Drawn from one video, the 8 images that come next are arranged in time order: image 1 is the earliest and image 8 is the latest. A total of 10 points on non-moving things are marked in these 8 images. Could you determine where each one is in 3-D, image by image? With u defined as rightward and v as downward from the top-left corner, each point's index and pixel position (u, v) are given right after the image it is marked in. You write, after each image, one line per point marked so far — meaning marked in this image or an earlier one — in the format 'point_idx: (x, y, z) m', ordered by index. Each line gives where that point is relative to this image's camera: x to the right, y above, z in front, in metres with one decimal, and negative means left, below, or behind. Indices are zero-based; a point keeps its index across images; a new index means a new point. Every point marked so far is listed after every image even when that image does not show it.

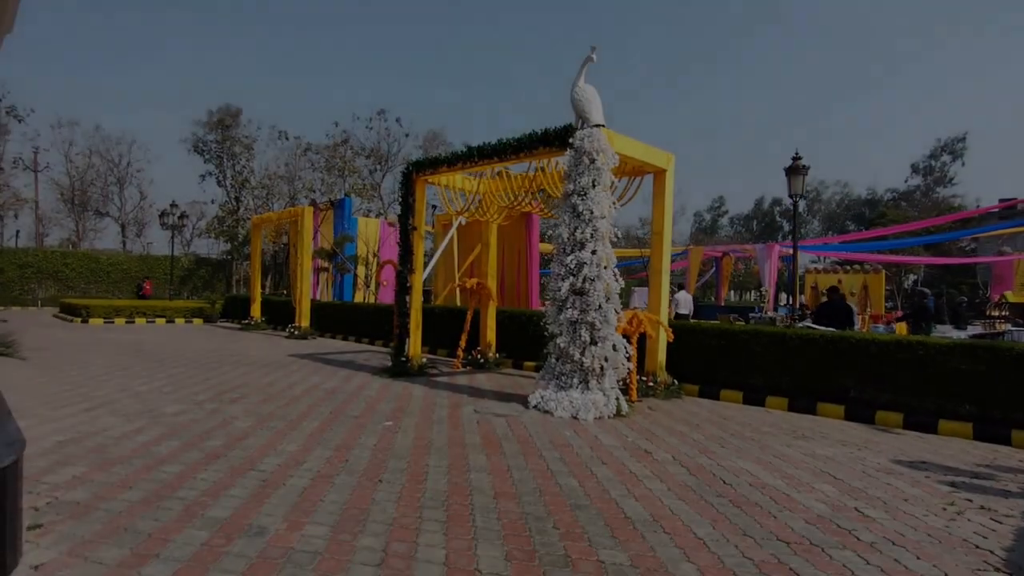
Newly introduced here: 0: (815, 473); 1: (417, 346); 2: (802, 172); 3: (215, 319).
0: (+2.7, -1.6, +5.8) m
1: (-1.4, -0.9, +10.3) m
2: (+3.8, +1.4, +8.9) m
3: (-8.6, -0.9, +19.8) m
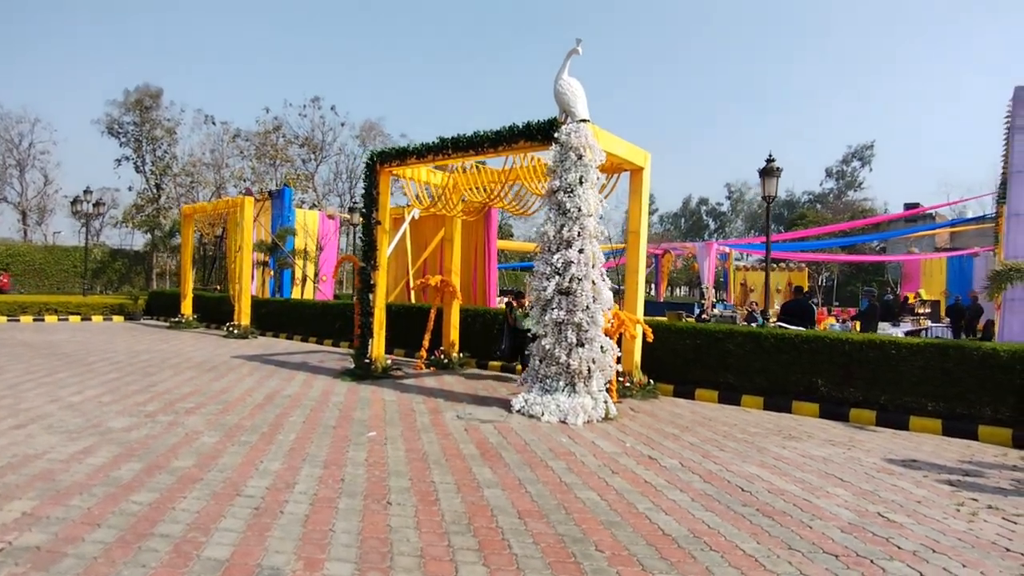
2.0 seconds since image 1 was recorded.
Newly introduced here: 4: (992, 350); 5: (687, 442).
0: (+2.7, -1.6, +5.8) m
1: (-1.9, -0.9, +9.8) m
2: (+3.5, +1.4, +9.0) m
3: (-10.1, -0.8, +18.4) m
4: (+5.3, -0.7, +7.4) m
5: (+1.7, -1.5, +6.7) m
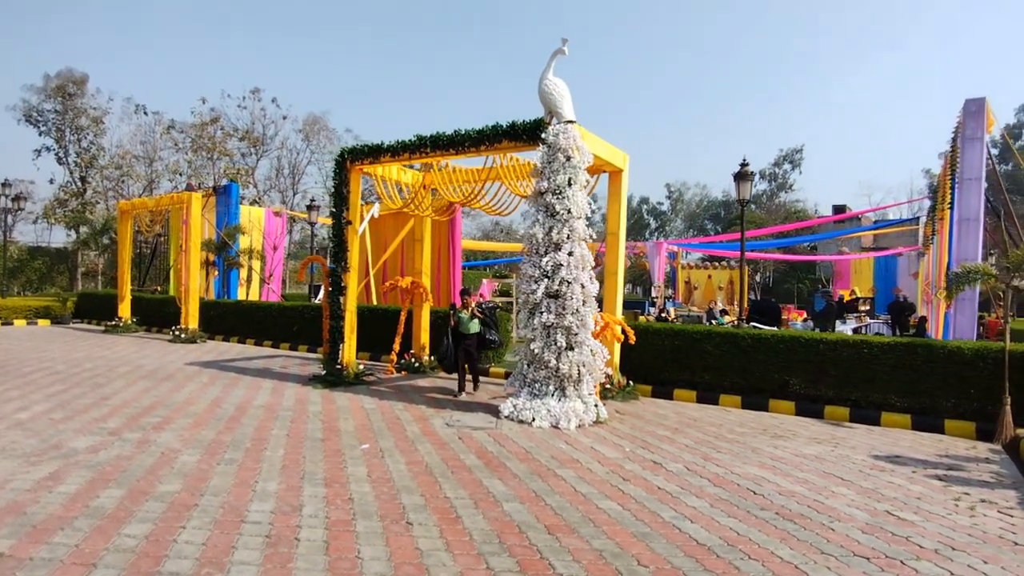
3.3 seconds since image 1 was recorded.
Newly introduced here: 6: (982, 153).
0: (+2.7, -1.6, +5.9) m
1: (-2.2, -0.9, +9.4) m
2: (+3.2, +1.4, +9.1) m
3: (-11.2, -0.8, +17.1) m
4: (+5.1, -0.7, +7.8) m
5: (+1.7, -1.5, +6.7) m
6: (+6.2, +1.7, +9.1) m
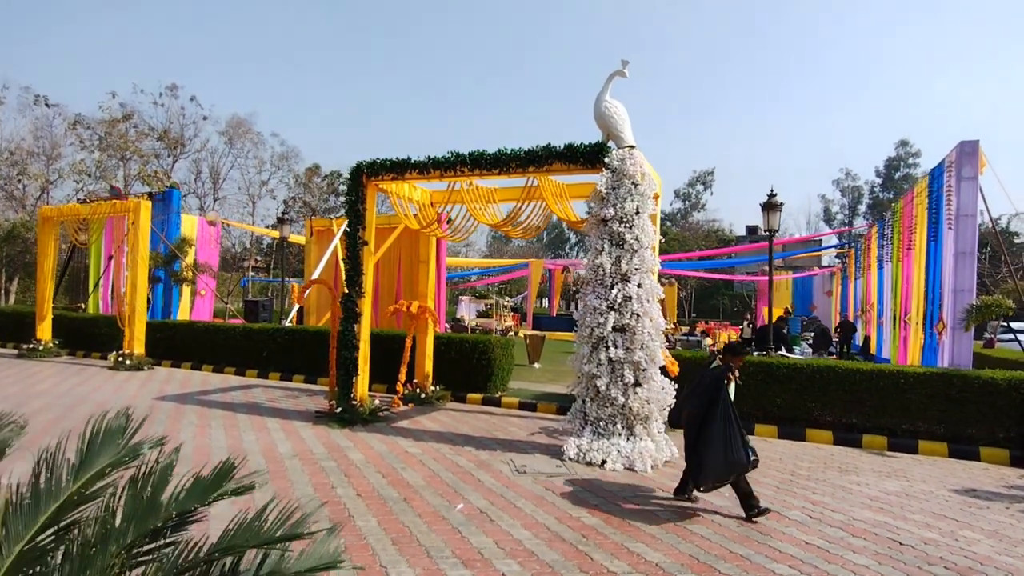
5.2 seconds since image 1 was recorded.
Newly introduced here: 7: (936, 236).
0: (+3.6, -1.9, +5.8) m
1: (-1.8, -1.2, +8.4) m
2: (+3.6, +1.0, +9.1) m
3: (-12.0, -1.2, +14.6) m
4: (+5.7, -1.1, +8.0) m
5: (+2.4, -1.9, +6.4) m
6: (+6.5, +1.3, +9.5) m
7: (+6.7, +0.8, +10.7) m
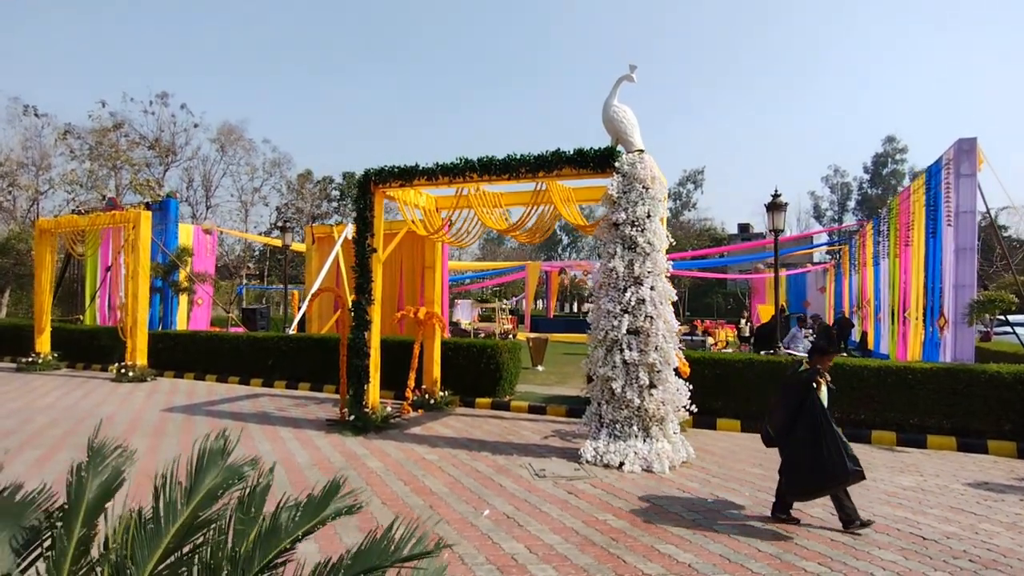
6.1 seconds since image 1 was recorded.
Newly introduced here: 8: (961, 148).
0: (+3.8, -1.9, +5.8) m
1: (-1.7, -1.3, +8.4) m
2: (+3.7, +1.1, +9.1) m
3: (-11.9, -1.5, +14.5) m
4: (+5.8, -1.0, +8.1) m
5: (+2.6, -1.9, +6.4) m
6: (+6.6, +1.4, +9.6) m
7: (+6.8, +0.9, +10.8) m
8: (+6.5, +2.0, +9.8) m
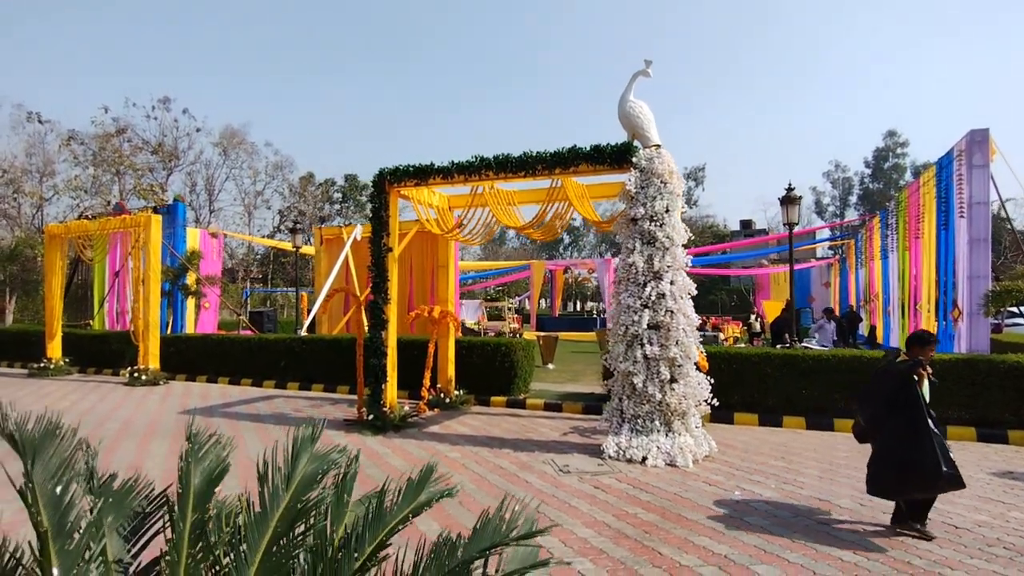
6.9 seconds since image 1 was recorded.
0: (+4.0, -1.8, +5.8) m
1: (-1.5, -1.3, +8.4) m
2: (+3.8, +1.2, +9.1) m
3: (-11.7, -1.6, +14.4) m
4: (+6.0, -0.9, +8.1) m
5: (+2.9, -1.8, +6.4) m
6: (+6.8, +1.5, +9.6) m
7: (+7.0, +1.0, +10.8) m
8: (+6.6, +2.1, +9.8) m
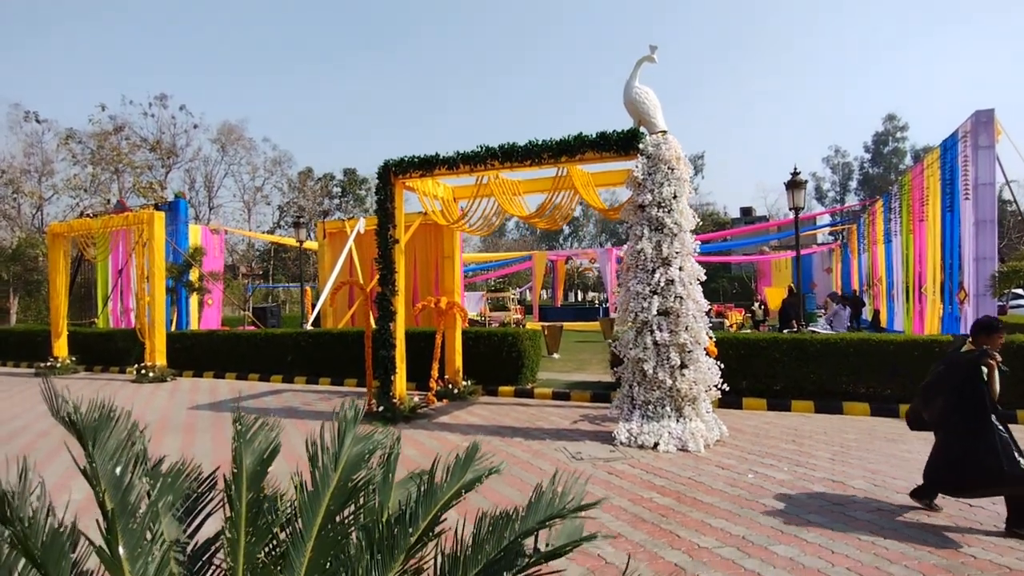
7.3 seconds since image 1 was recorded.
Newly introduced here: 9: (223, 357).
0: (+4.1, -1.6, +5.8) m
1: (-1.4, -1.2, +8.4) m
2: (+3.9, +1.4, +9.1) m
3: (-11.6, -1.6, +14.4) m
4: (+6.1, -0.6, +8.1) m
5: (+3.0, -1.6, +6.4) m
6: (+6.8, +1.8, +9.6) m
7: (+7.0, +1.3, +10.8) m
8: (+6.7, +2.4, +9.7) m
9: (-5.1, -1.3, +12.0) m
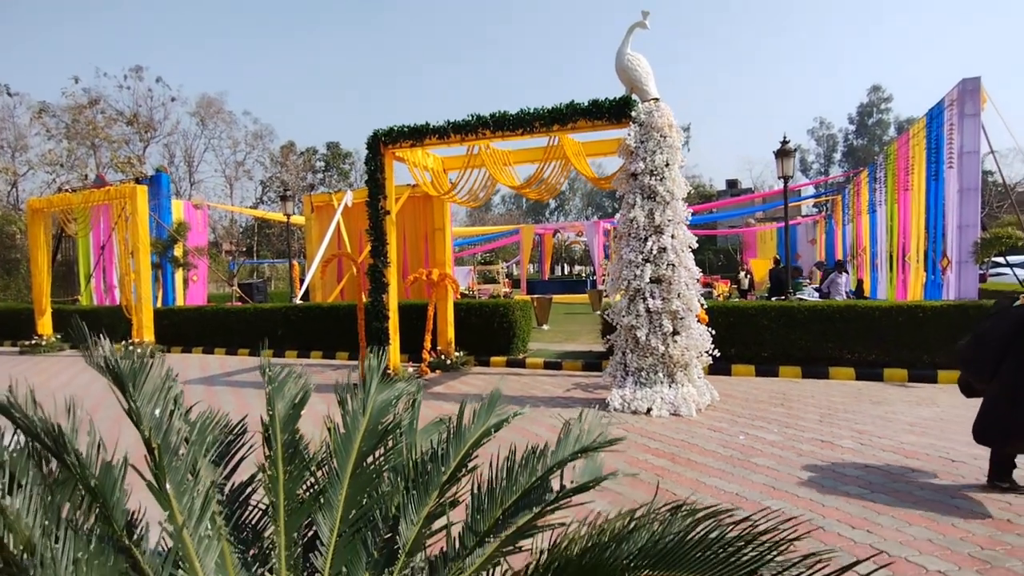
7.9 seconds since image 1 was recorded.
0: (+4.1, -1.3, +6.0) m
1: (-1.5, -0.8, +8.4) m
2: (+3.8, +1.8, +9.2) m
3: (-11.8, -1.2, +14.2) m
4: (+6.0, -0.2, +8.3) m
5: (+2.9, -1.3, +6.6) m
6: (+6.7, +2.3, +9.7) m
7: (+6.8, +1.8, +10.9) m
8: (+6.5, +2.9, +9.8) m
9: (-5.3, -0.8, +12.0) m
